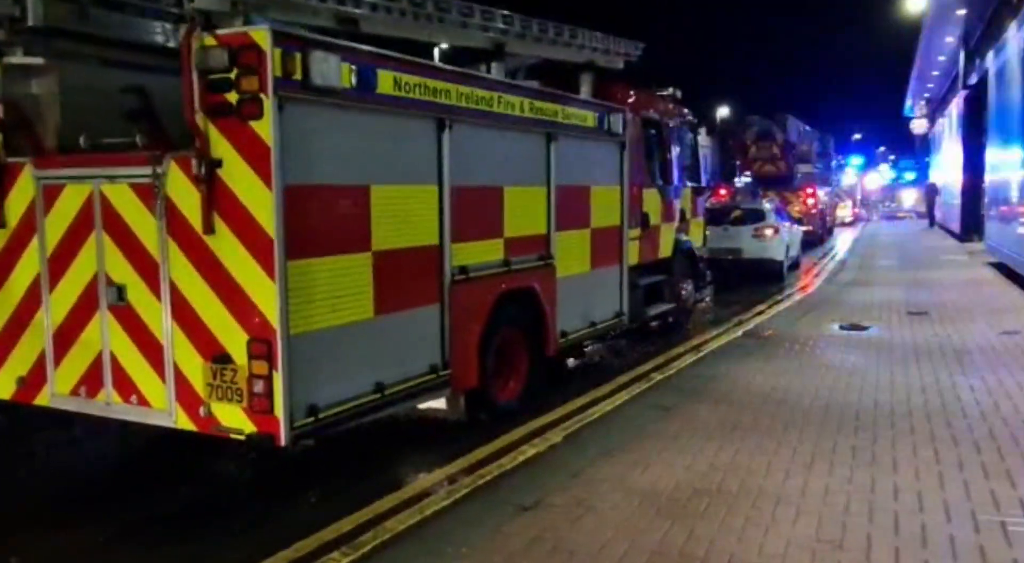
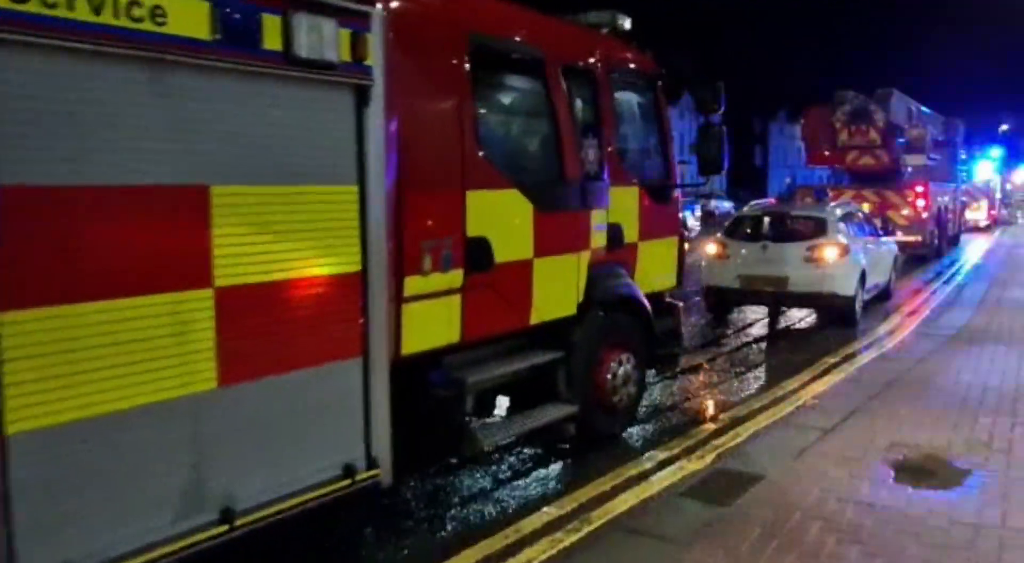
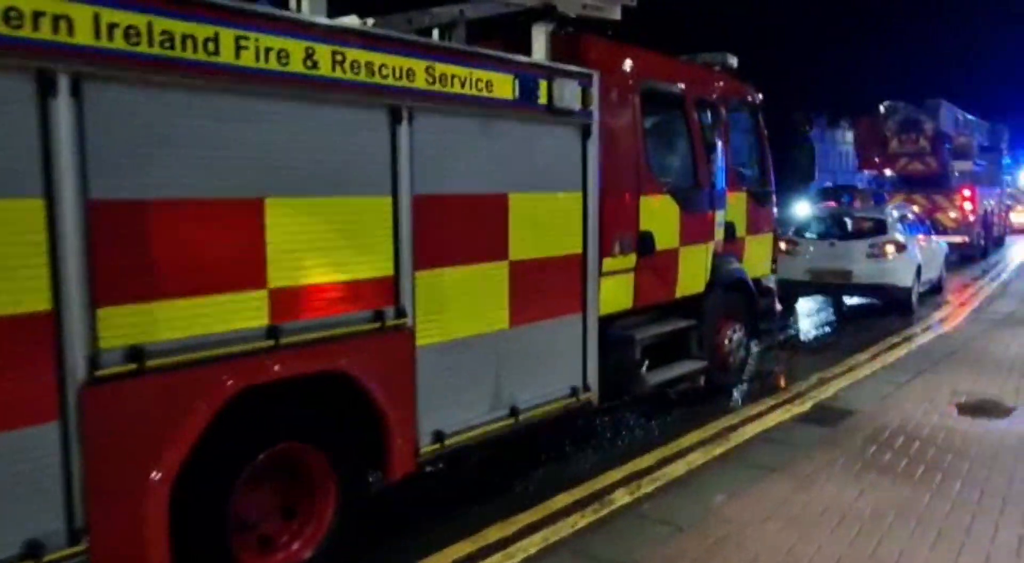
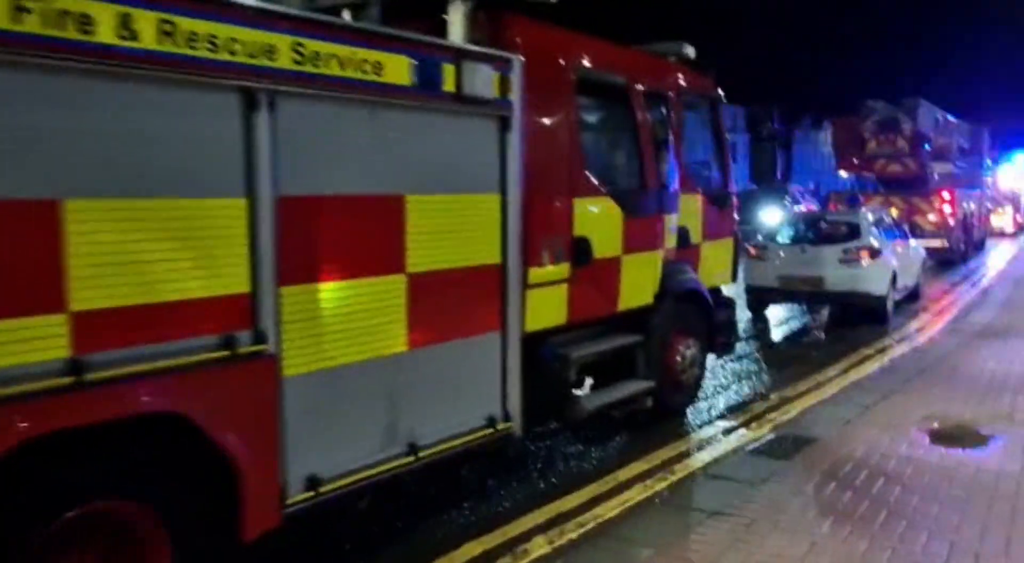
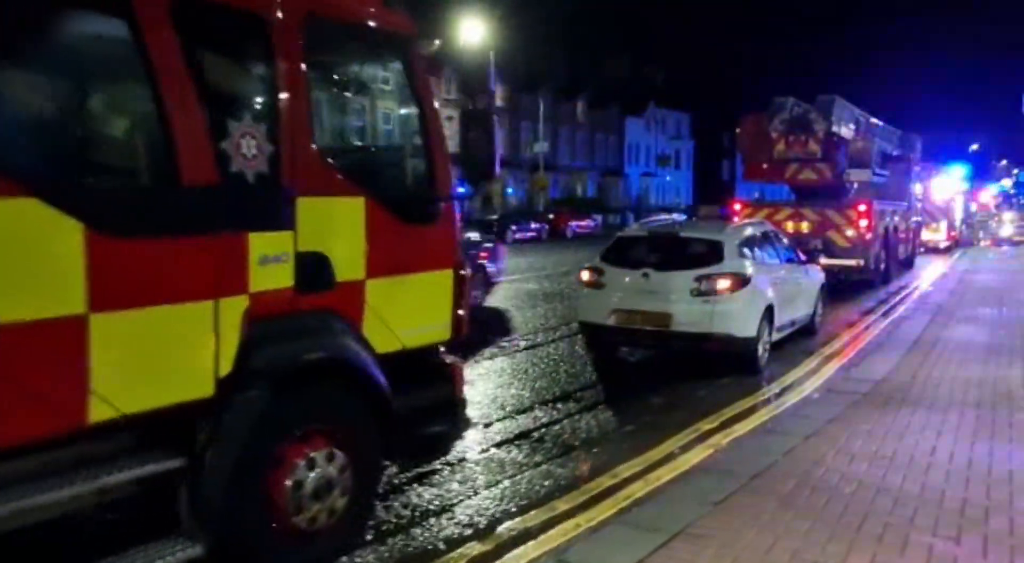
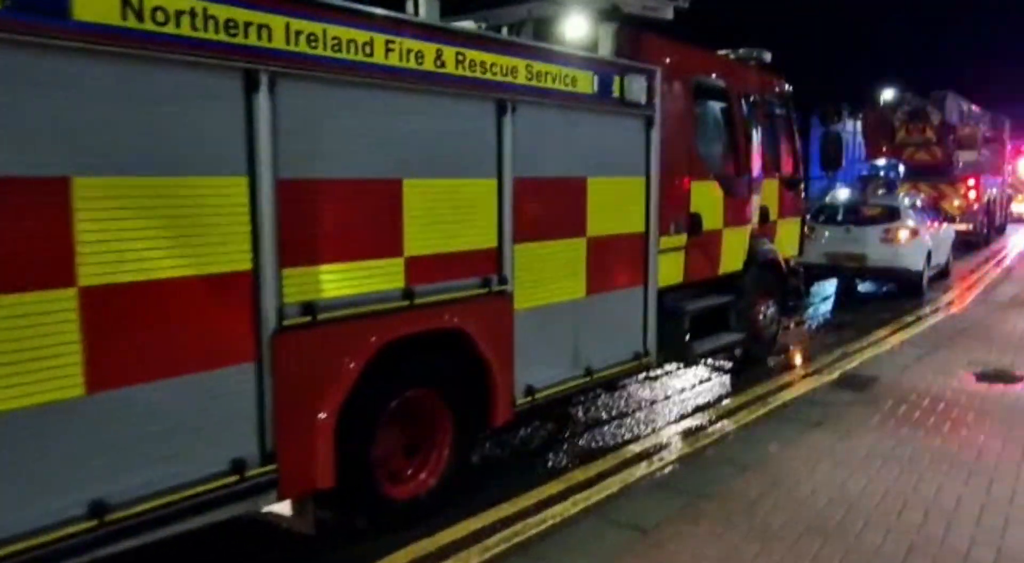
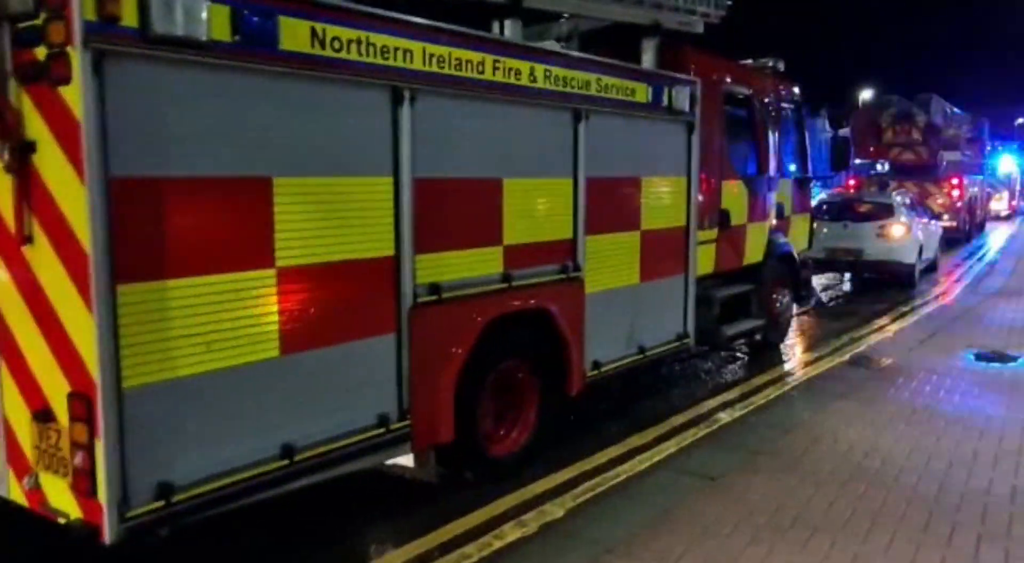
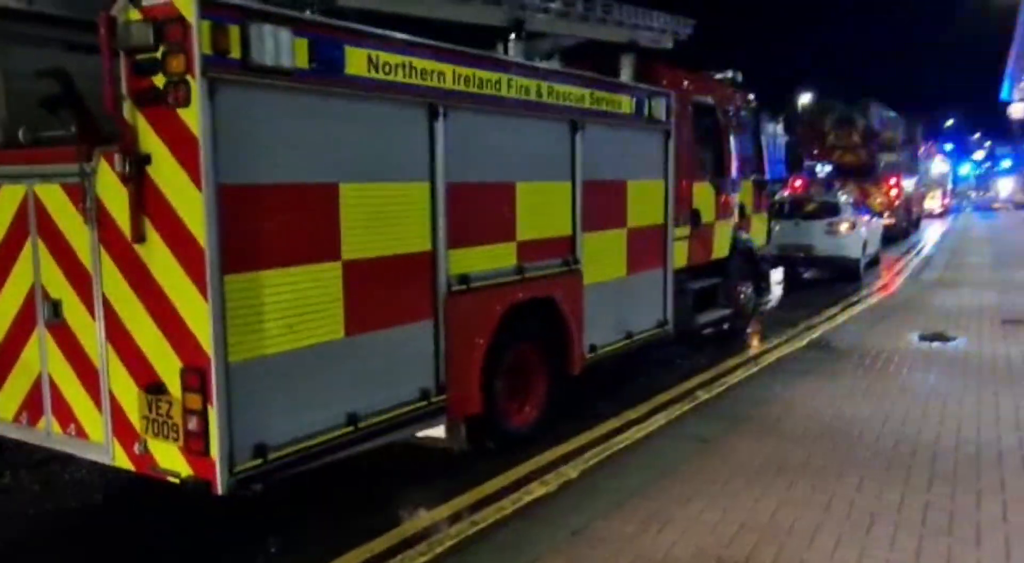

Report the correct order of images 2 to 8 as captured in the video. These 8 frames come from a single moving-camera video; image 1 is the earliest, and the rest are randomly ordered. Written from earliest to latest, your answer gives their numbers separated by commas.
8, 7, 6, 3, 4, 2, 5
